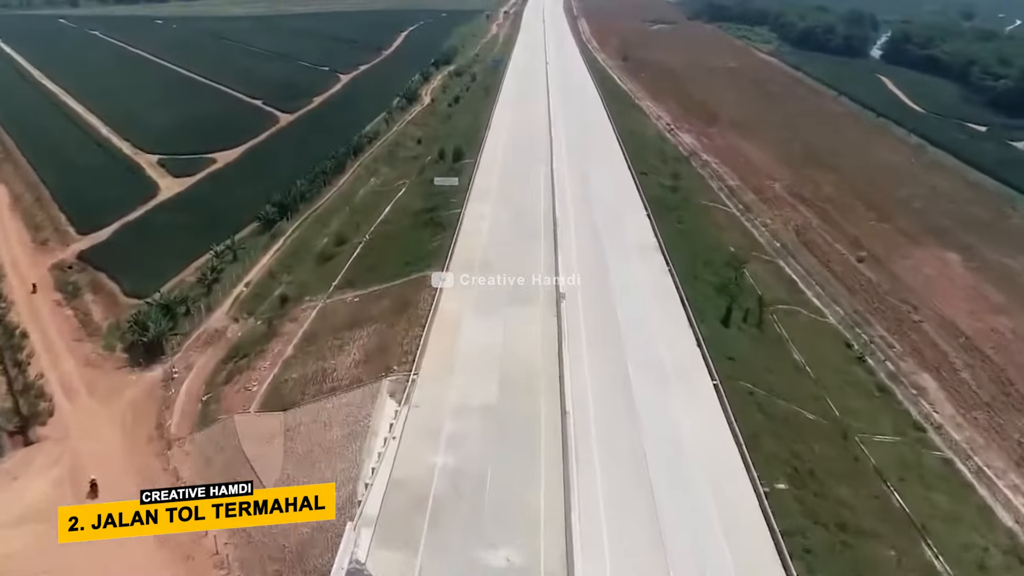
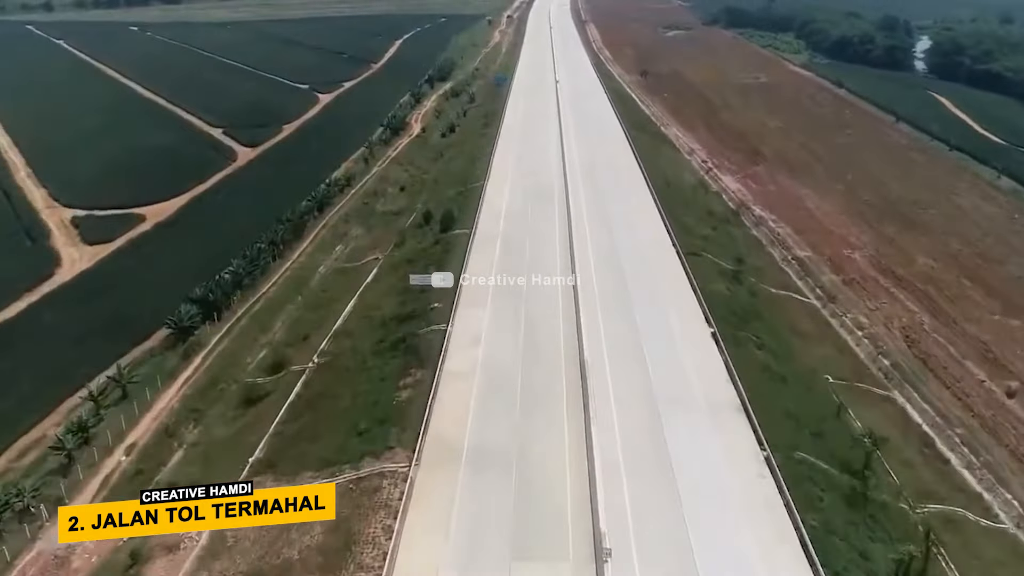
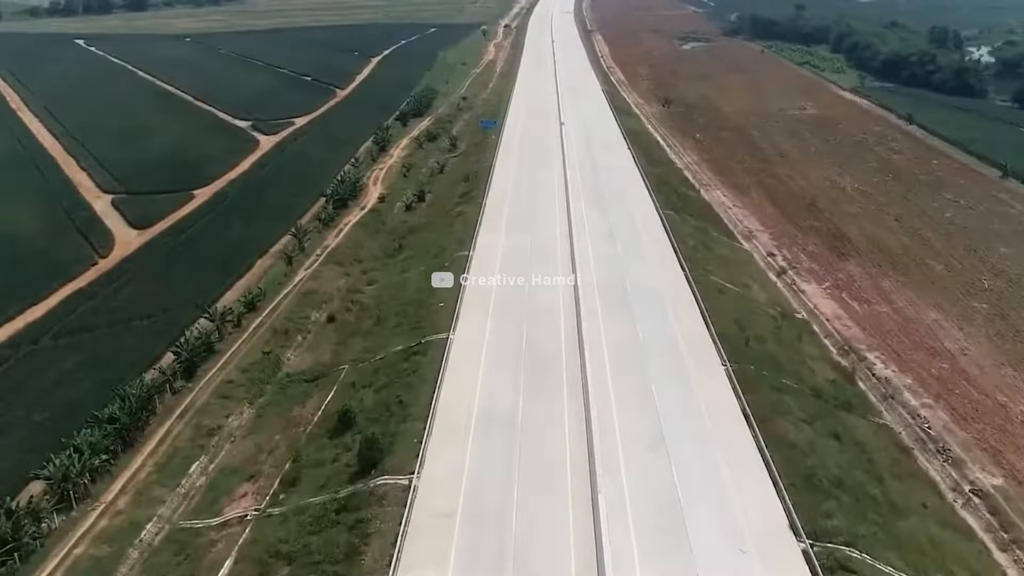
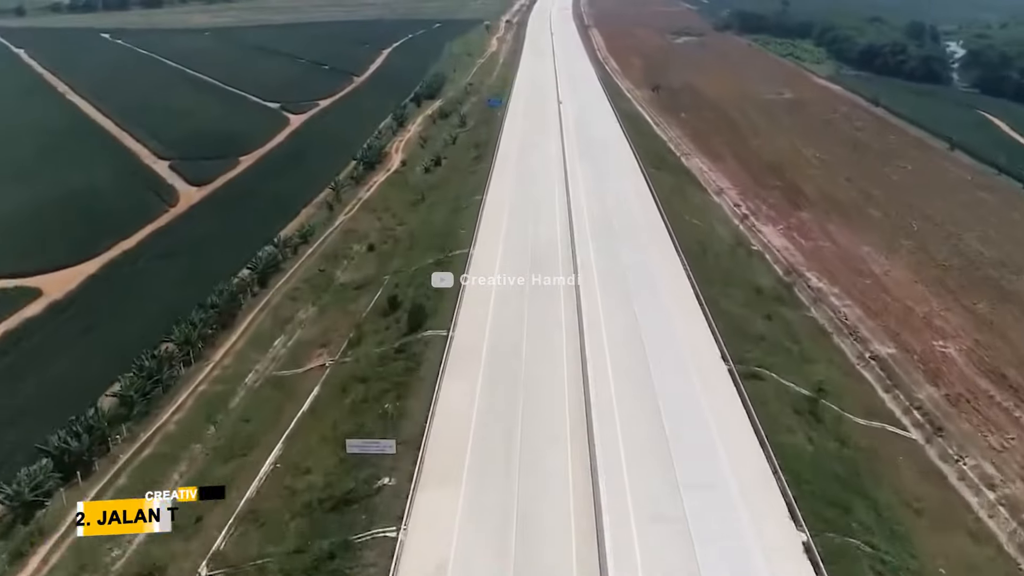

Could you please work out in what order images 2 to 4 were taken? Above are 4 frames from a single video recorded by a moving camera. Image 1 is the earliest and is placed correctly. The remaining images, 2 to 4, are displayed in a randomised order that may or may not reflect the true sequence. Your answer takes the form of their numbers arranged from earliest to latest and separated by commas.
2, 4, 3
